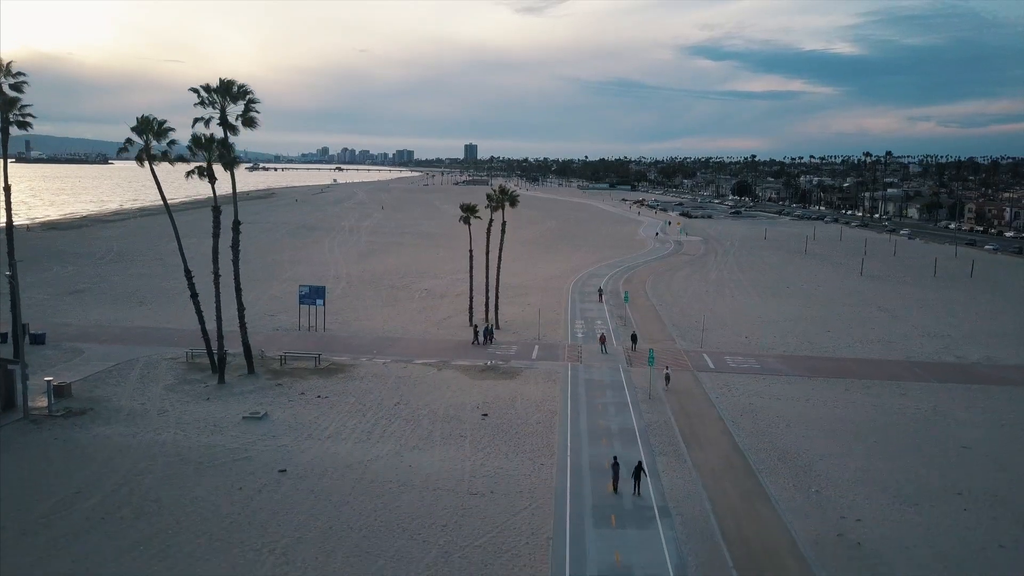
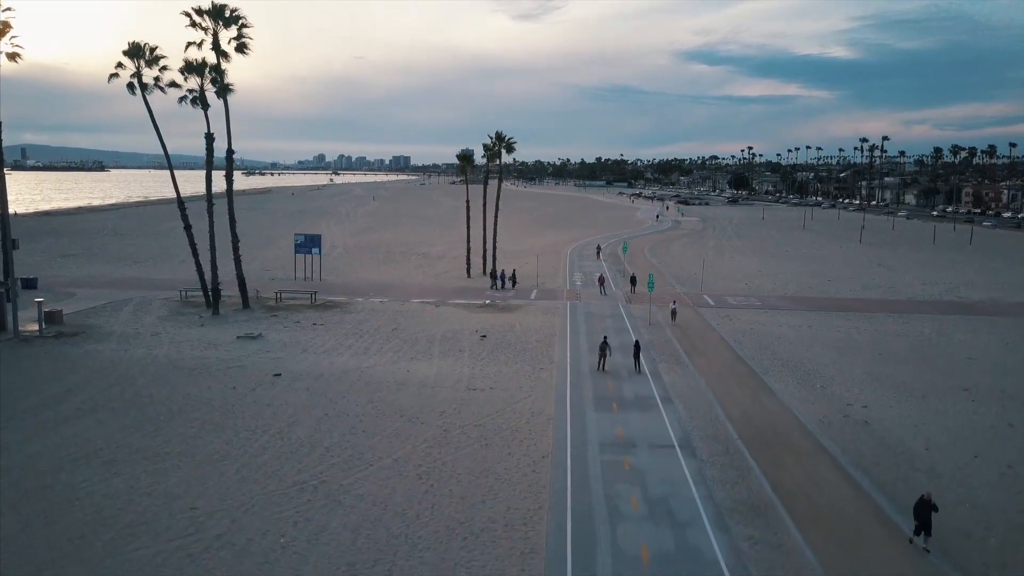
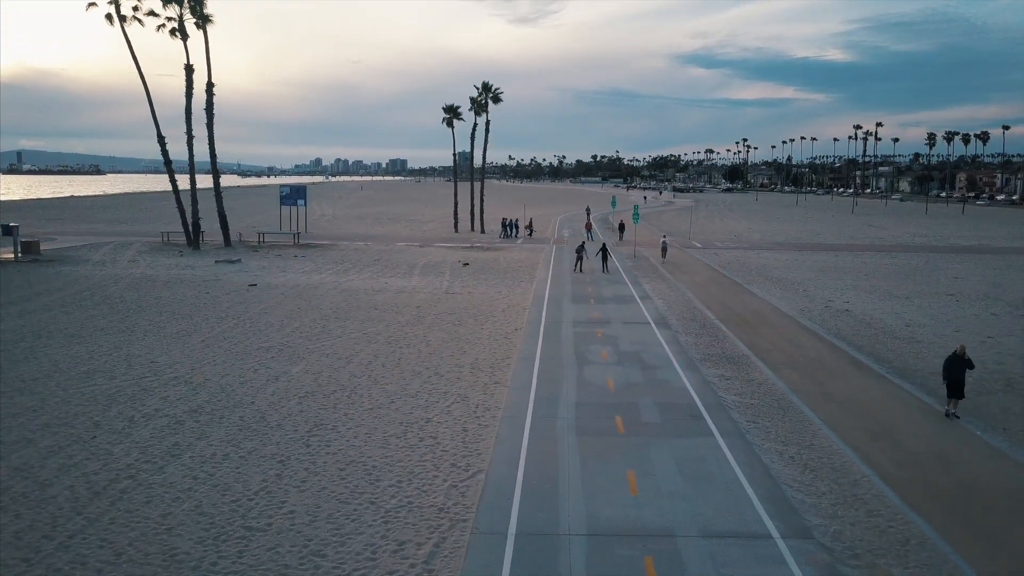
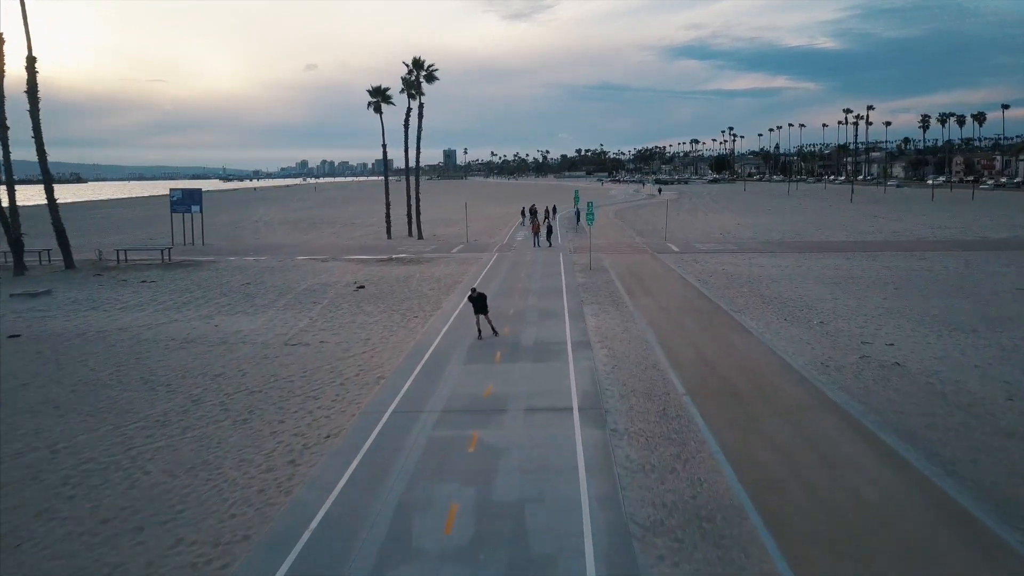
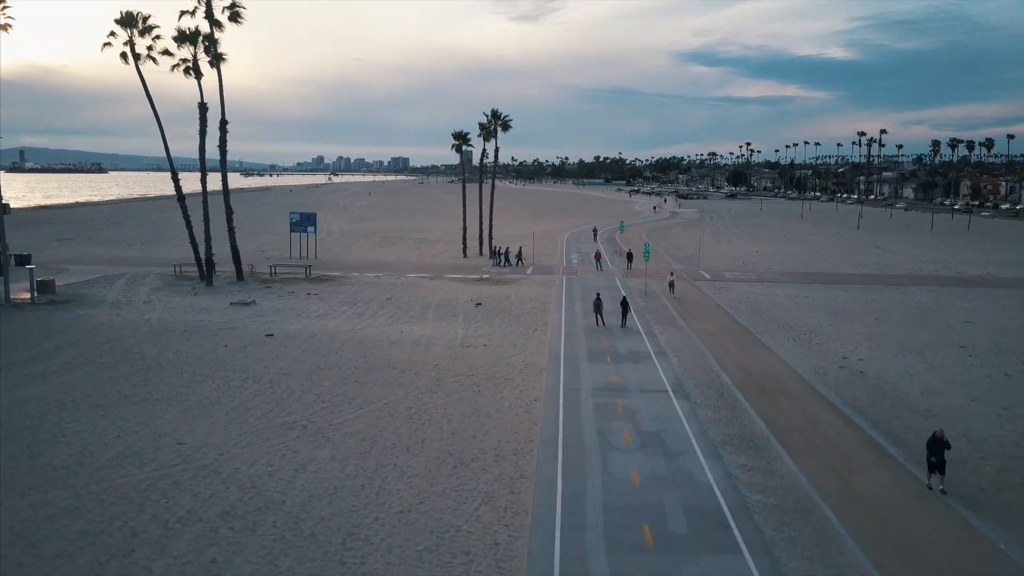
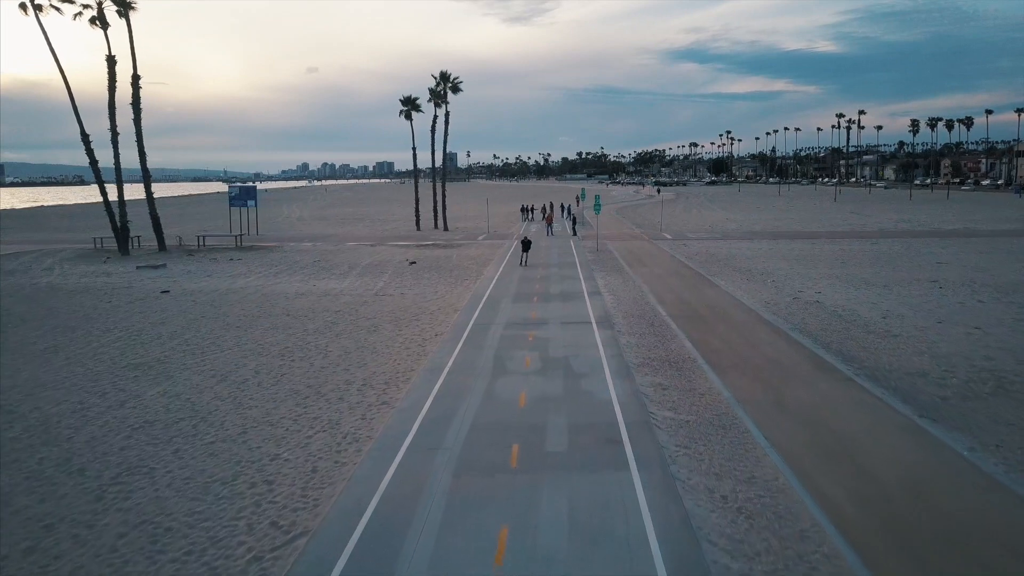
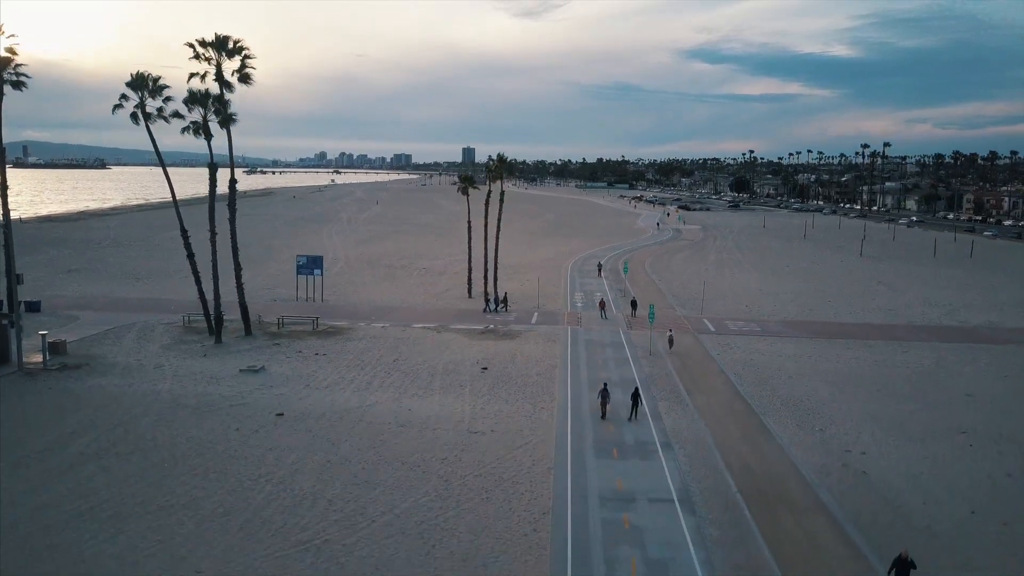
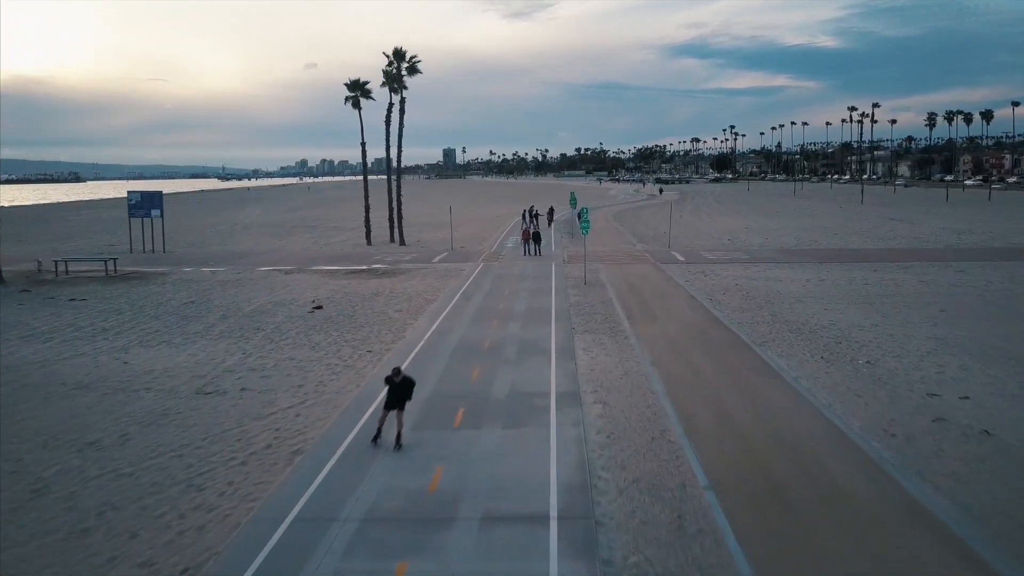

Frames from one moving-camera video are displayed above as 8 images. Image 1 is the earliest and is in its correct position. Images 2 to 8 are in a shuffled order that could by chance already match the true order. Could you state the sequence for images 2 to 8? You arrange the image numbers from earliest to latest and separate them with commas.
7, 2, 5, 3, 6, 4, 8
